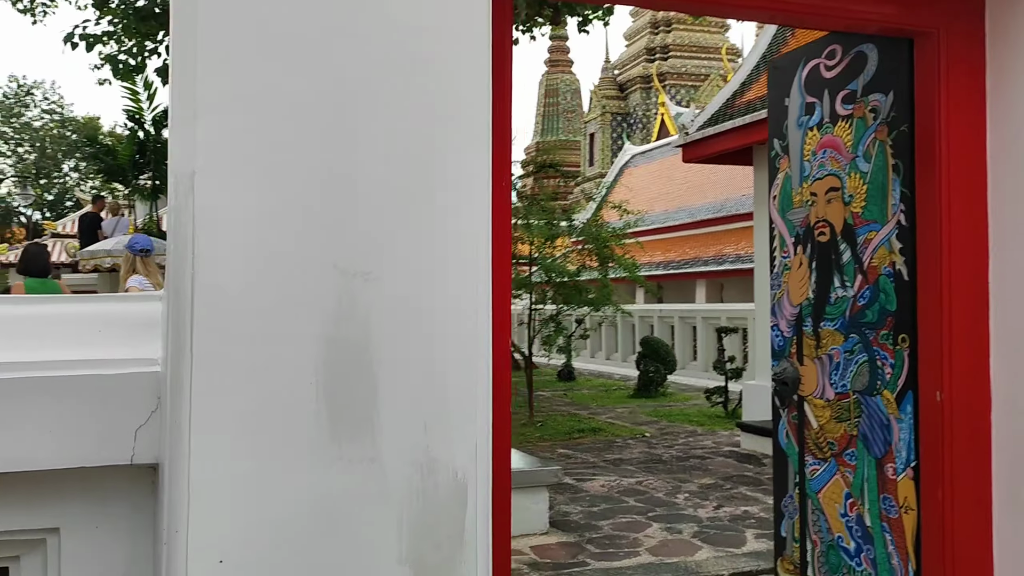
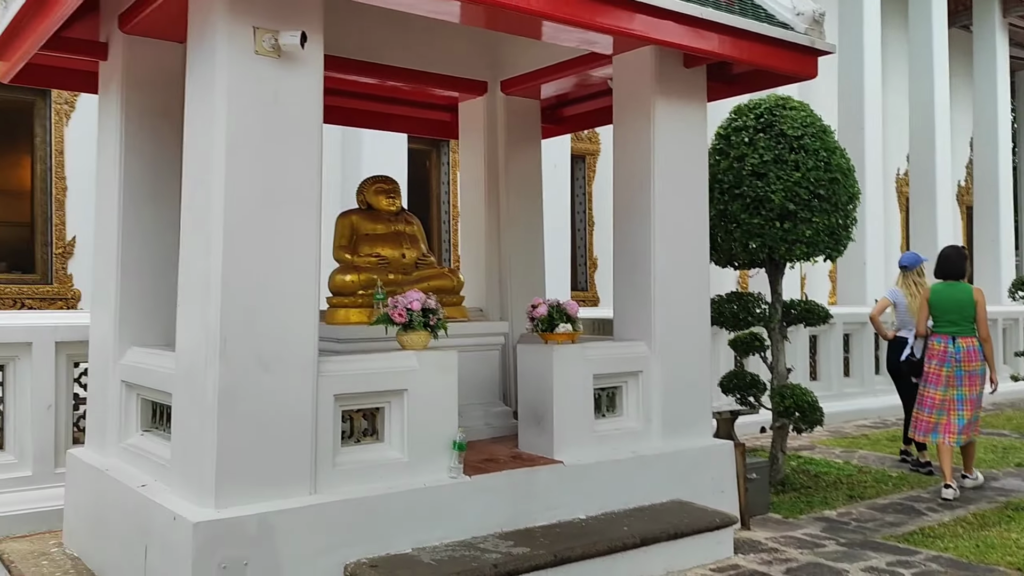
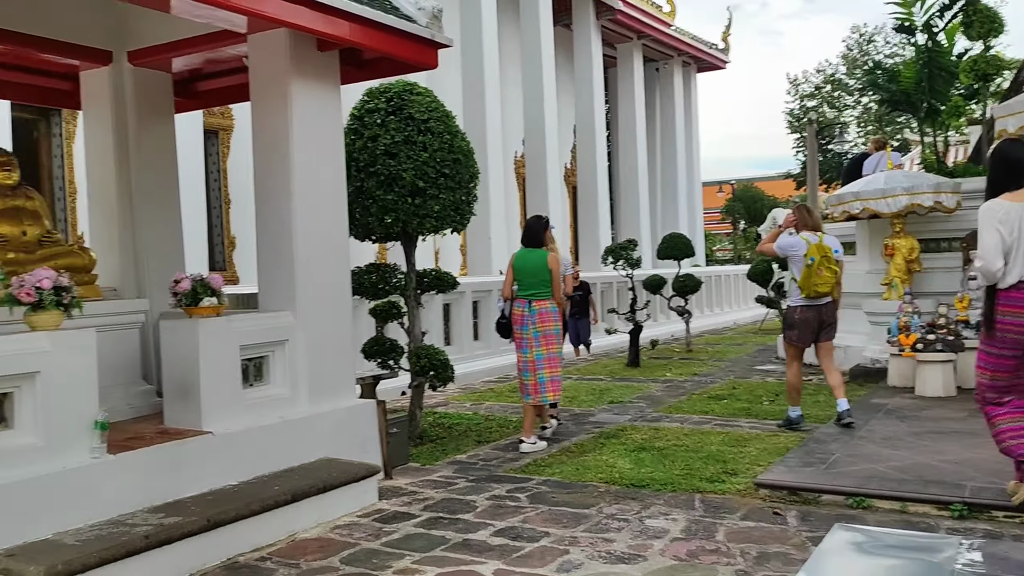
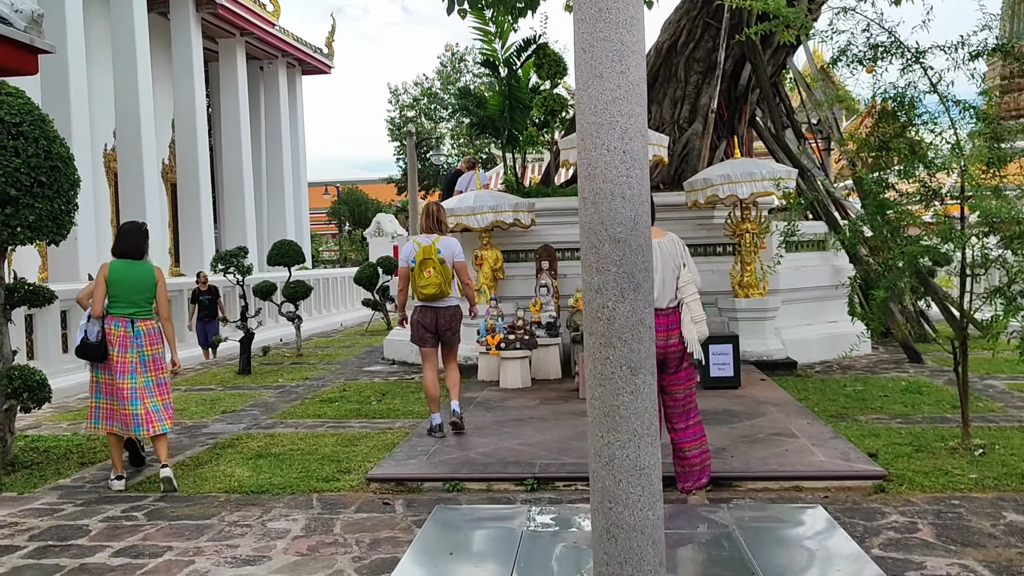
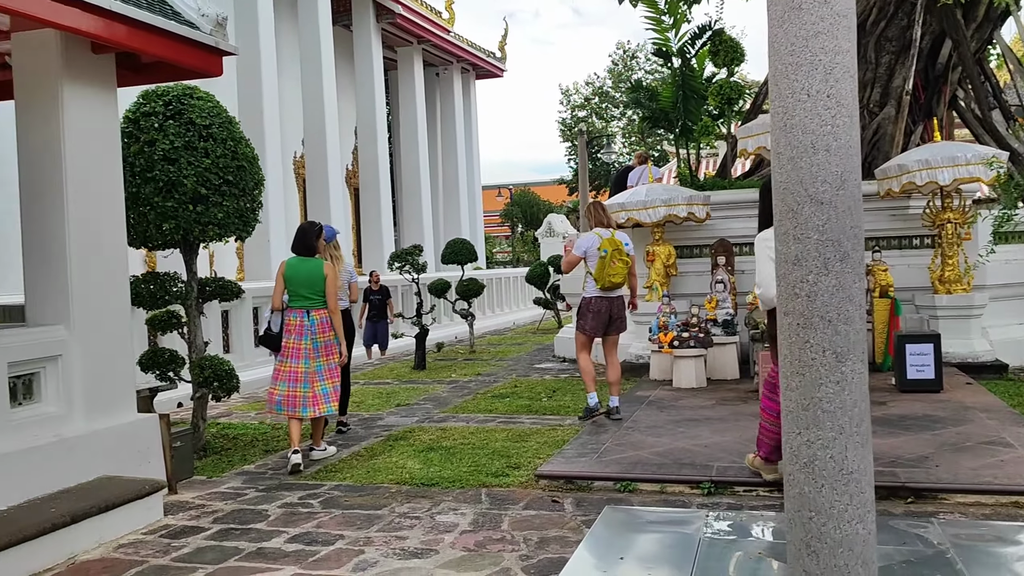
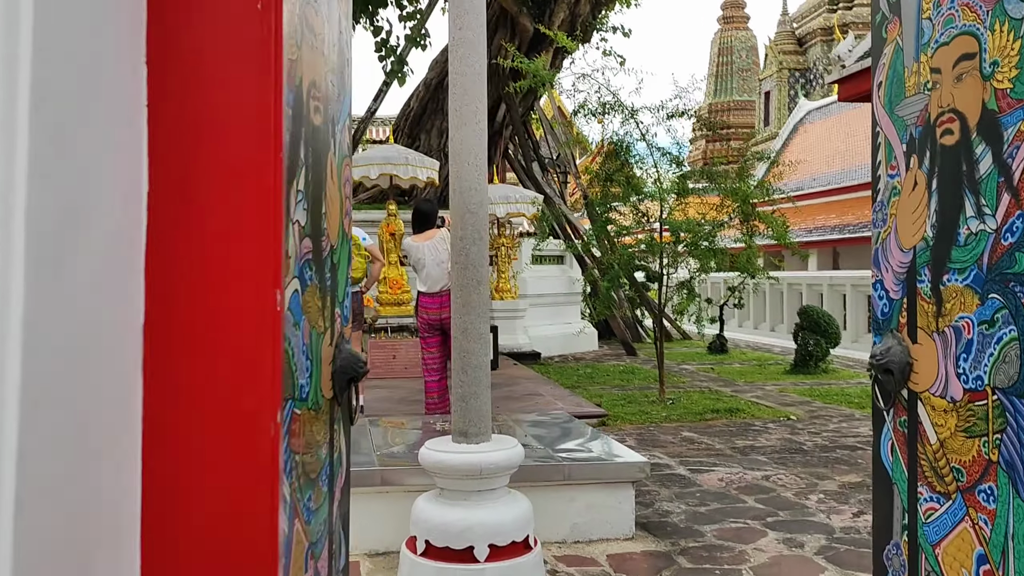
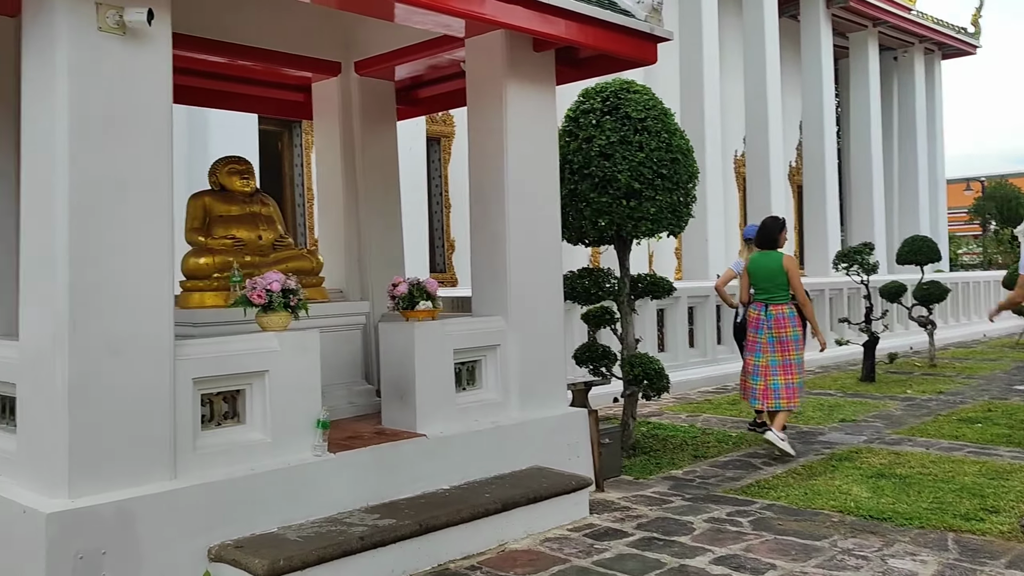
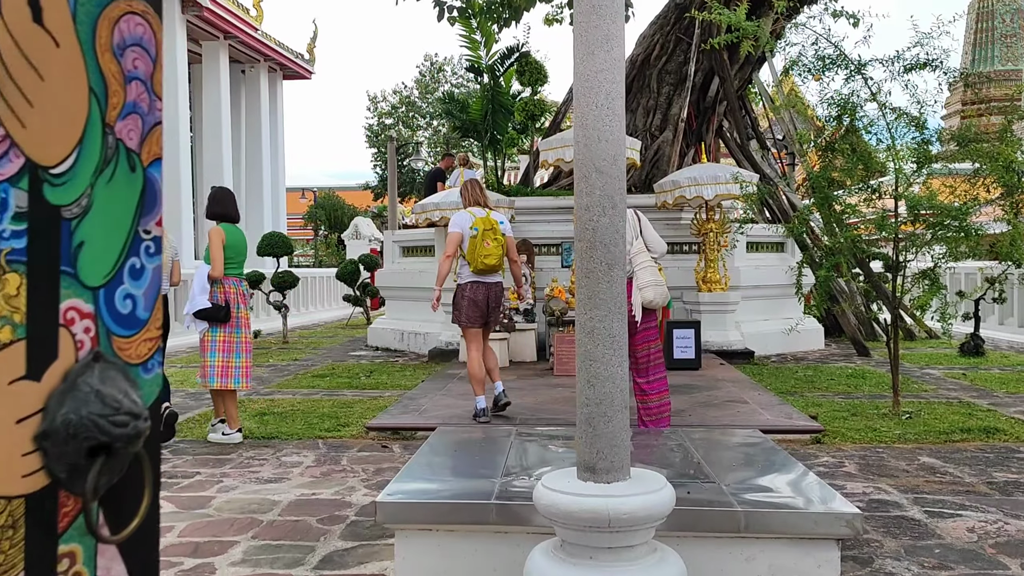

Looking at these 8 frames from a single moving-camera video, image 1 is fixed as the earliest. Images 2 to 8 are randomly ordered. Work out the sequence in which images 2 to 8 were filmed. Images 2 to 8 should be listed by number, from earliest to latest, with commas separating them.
6, 8, 4, 5, 3, 7, 2
